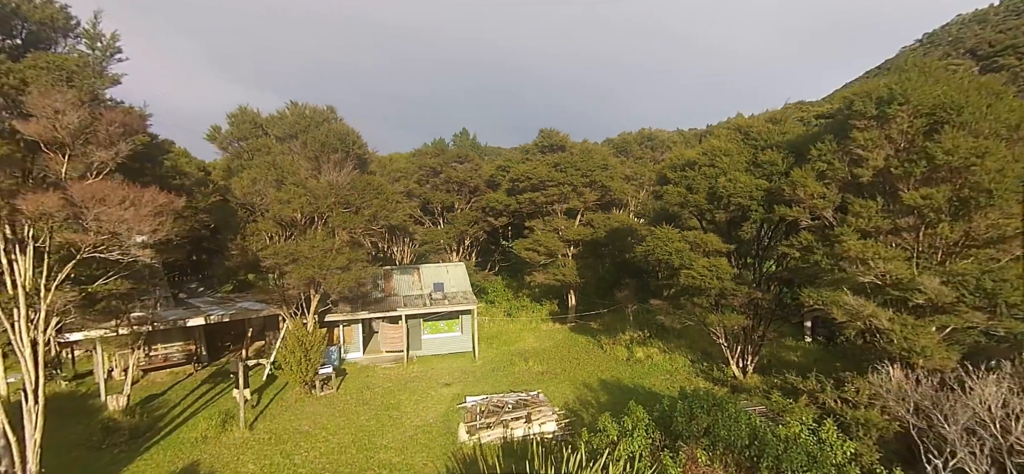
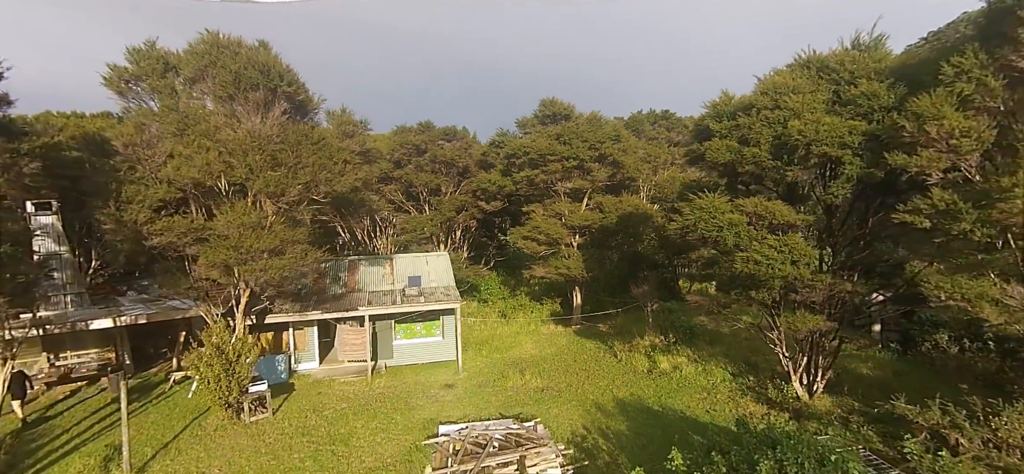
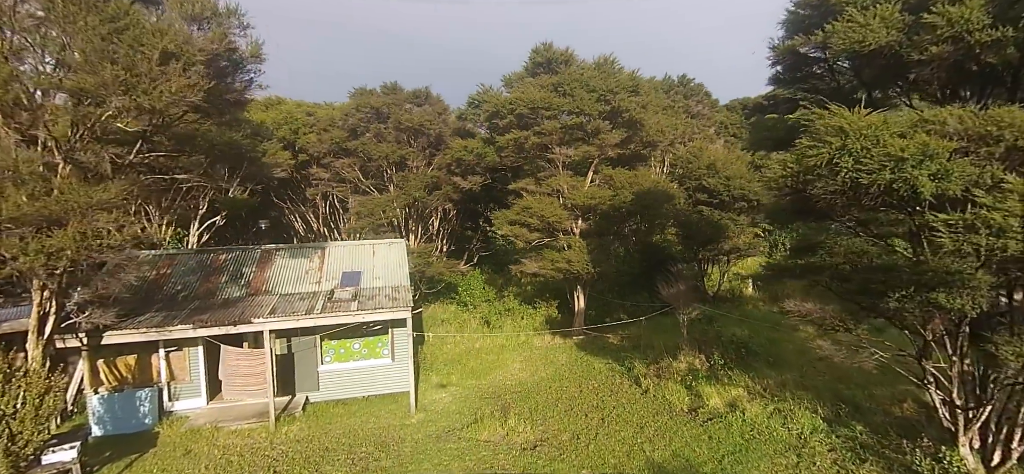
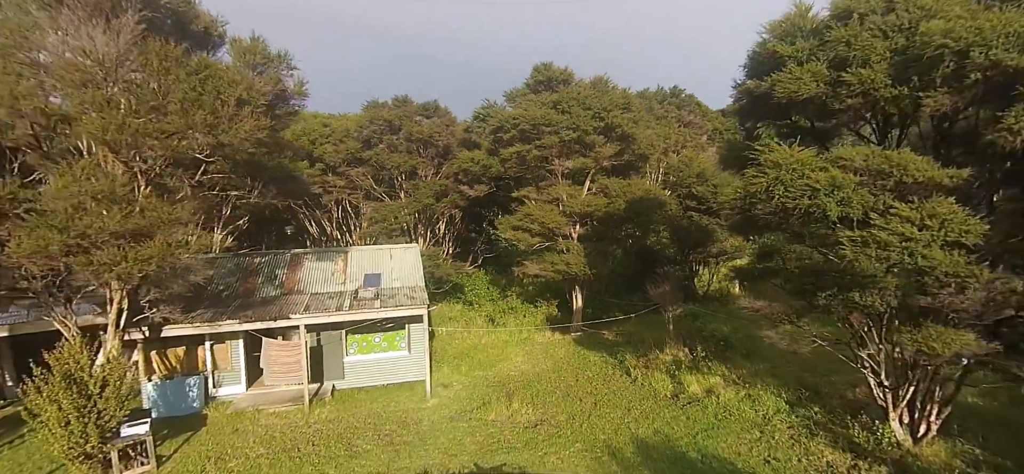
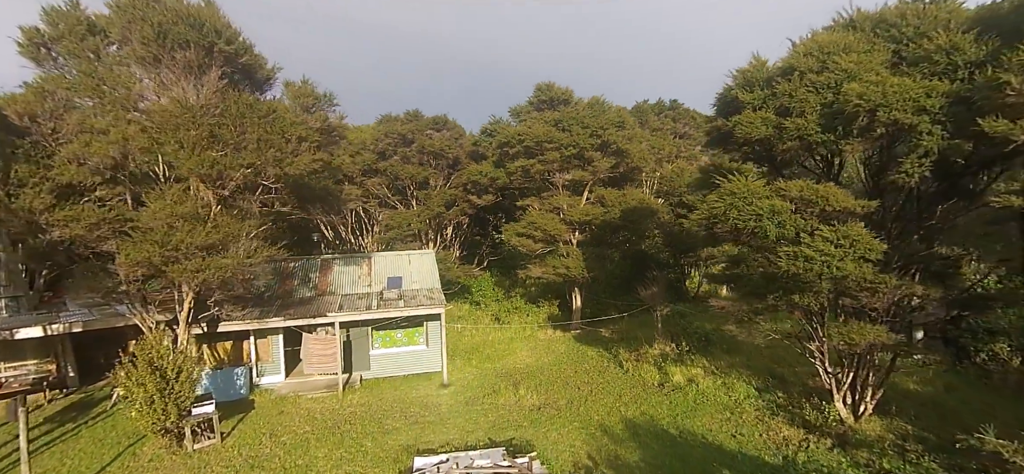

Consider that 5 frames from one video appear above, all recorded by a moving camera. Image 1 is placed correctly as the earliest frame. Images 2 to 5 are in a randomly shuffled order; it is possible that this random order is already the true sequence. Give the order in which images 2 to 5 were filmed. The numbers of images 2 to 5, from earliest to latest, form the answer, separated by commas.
2, 5, 4, 3
